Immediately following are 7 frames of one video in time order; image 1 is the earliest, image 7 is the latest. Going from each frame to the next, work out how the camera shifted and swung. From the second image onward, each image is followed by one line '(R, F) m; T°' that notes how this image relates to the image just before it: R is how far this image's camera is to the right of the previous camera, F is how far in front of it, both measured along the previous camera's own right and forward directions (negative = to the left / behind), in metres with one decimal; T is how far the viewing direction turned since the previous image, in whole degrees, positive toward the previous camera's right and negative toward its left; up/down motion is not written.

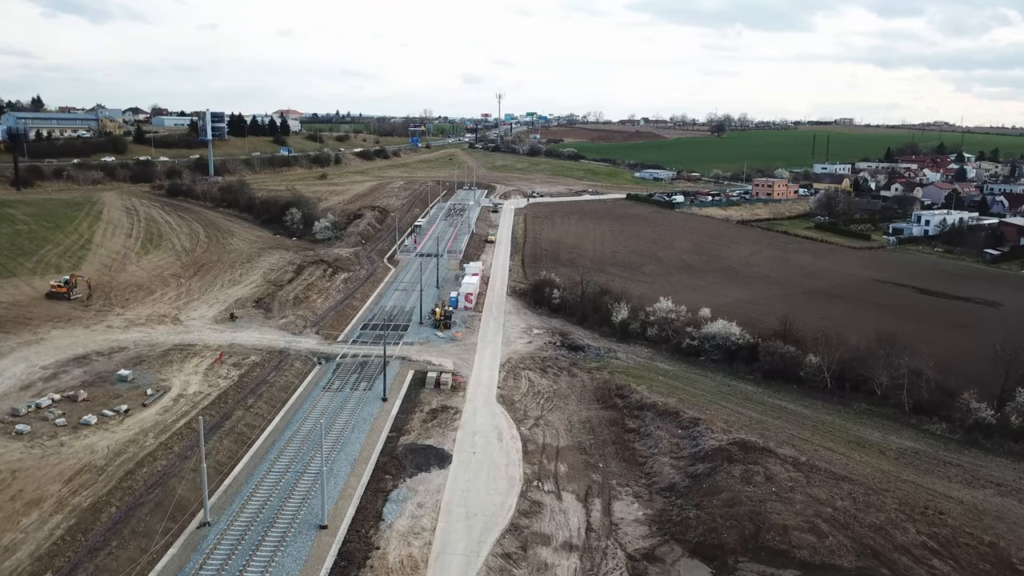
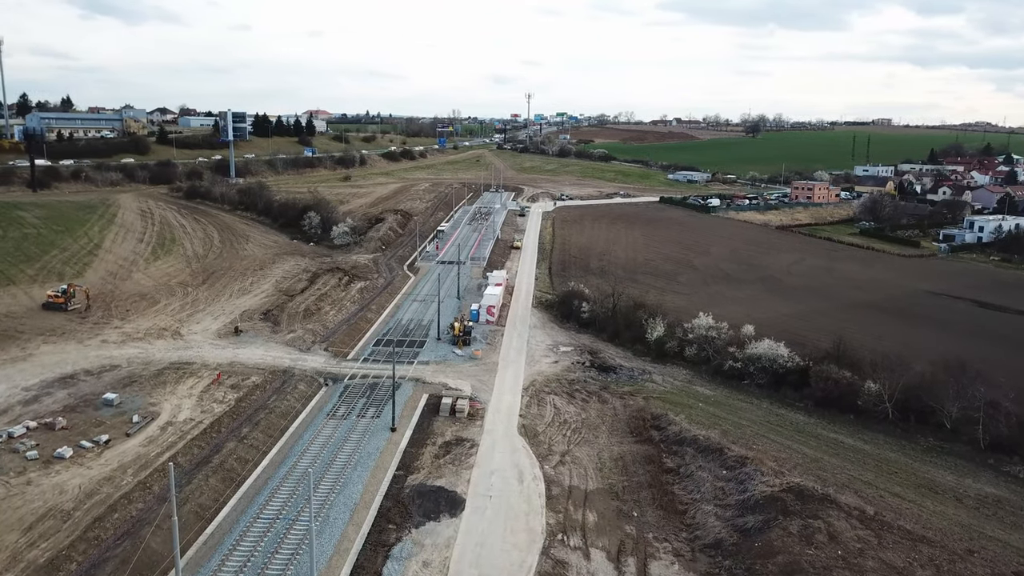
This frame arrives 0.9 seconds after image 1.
(+0.1, +2.7) m; -2°
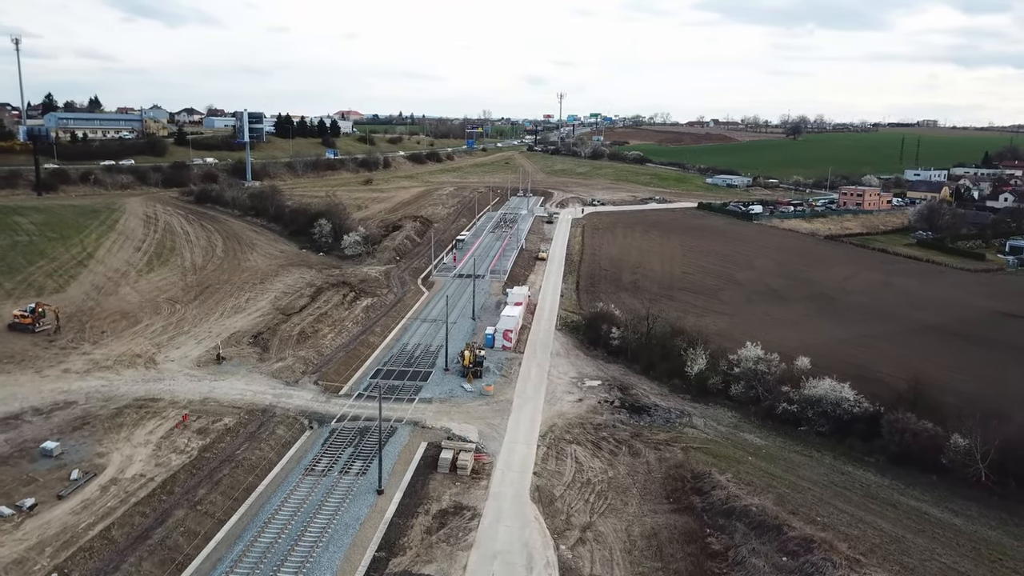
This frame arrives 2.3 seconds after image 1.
(+0.5, +4.0) m; -2°
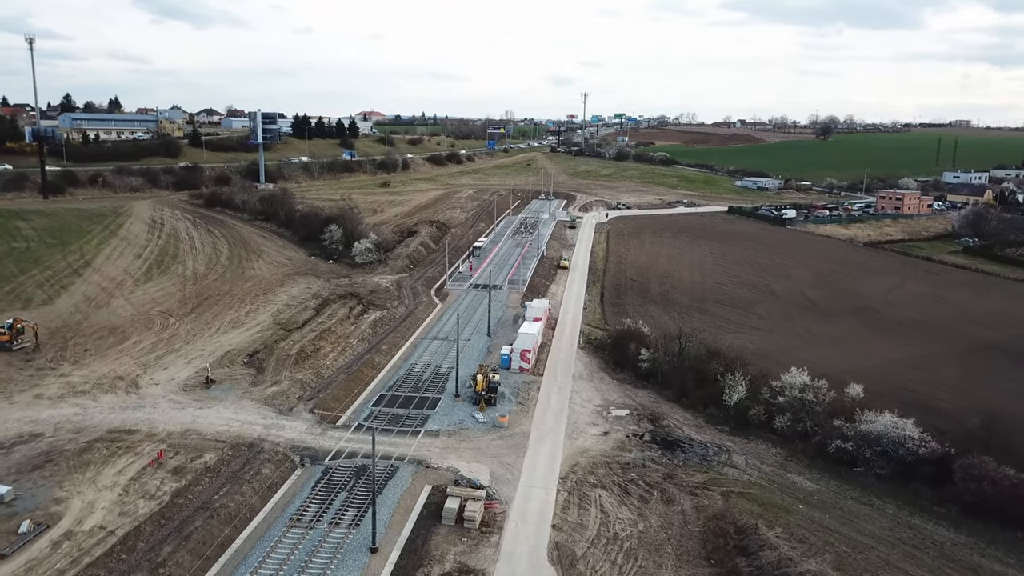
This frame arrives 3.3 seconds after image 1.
(+0.1, +2.7) m; -2°
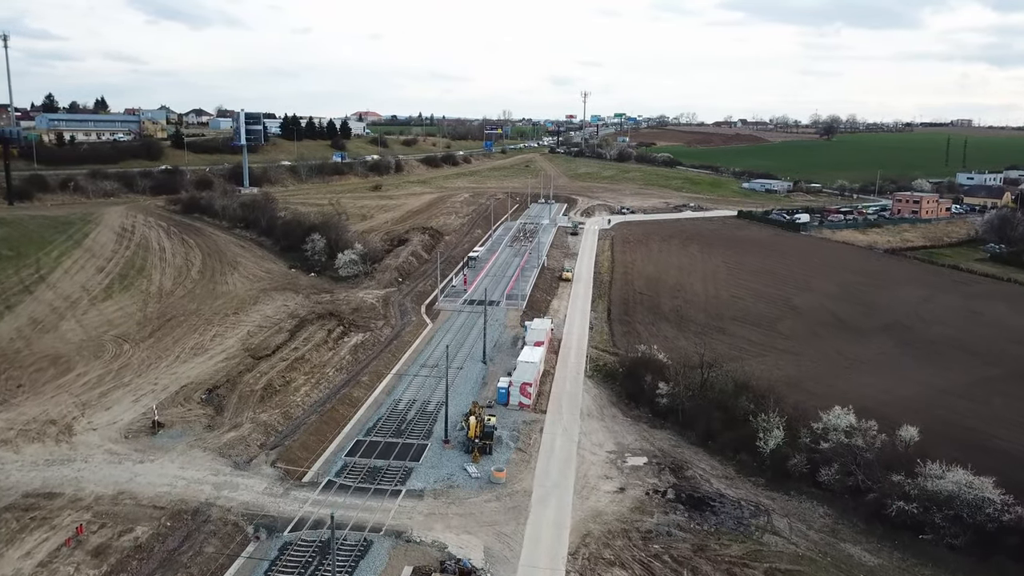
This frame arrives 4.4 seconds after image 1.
(0.0, +3.6) m; 0°
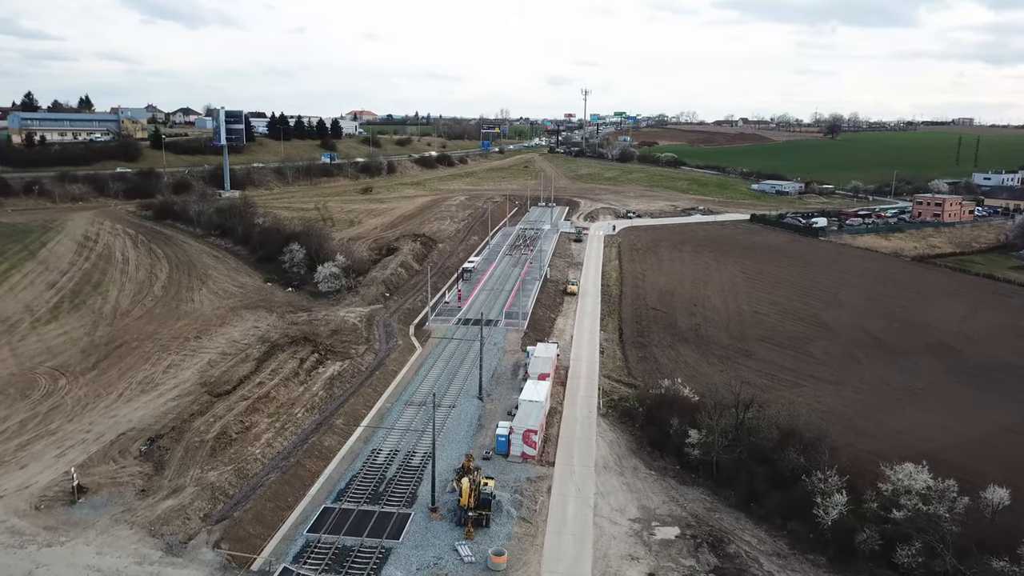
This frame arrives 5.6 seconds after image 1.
(-0.1, +4.0) m; 0°
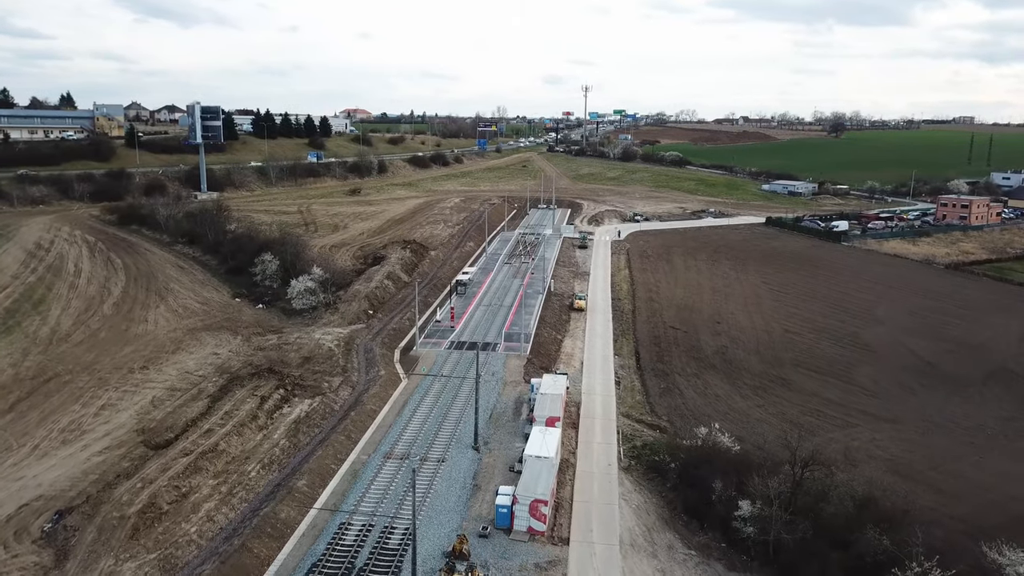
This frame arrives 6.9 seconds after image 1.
(-0.1, +4.2) m; 0°
